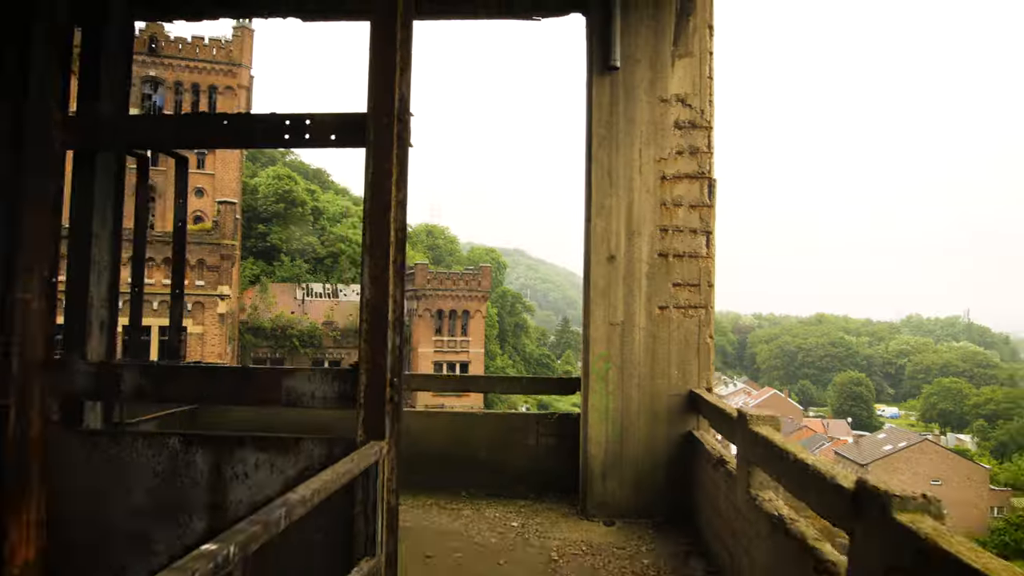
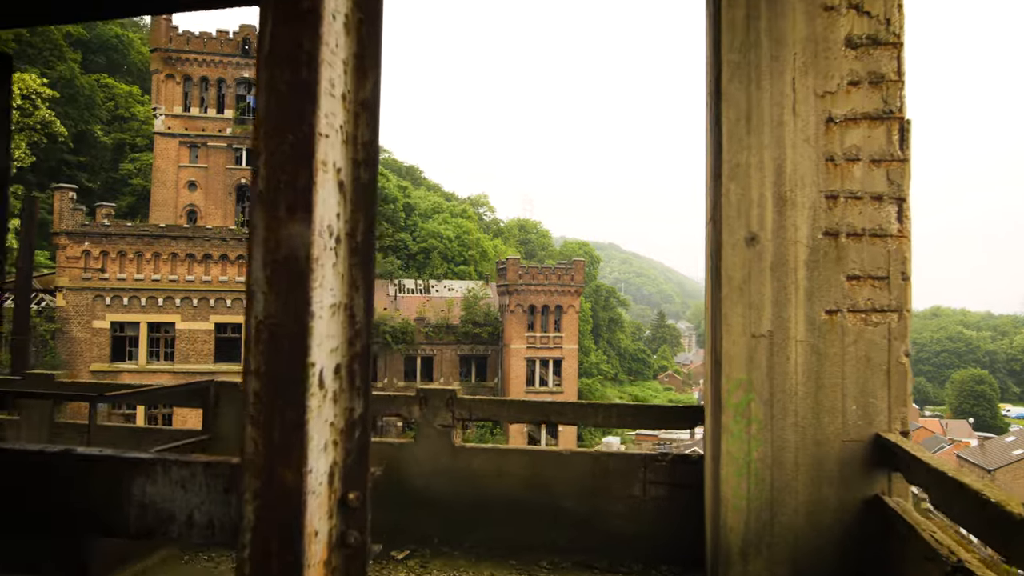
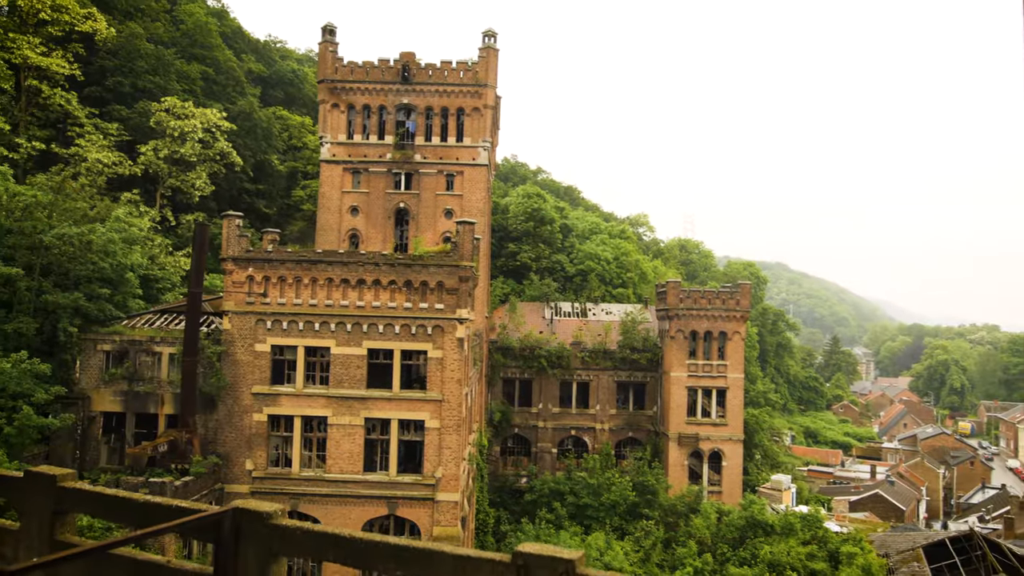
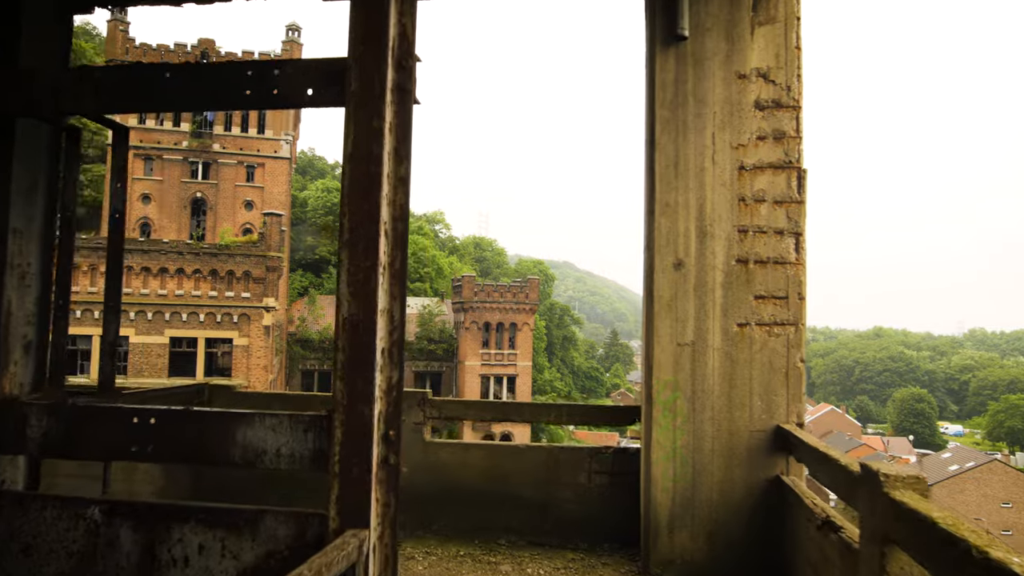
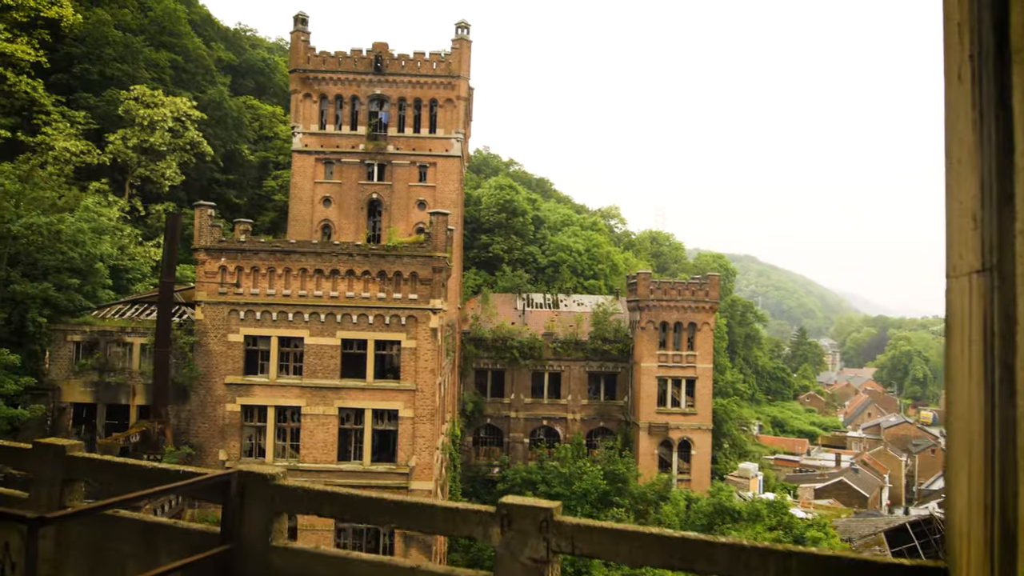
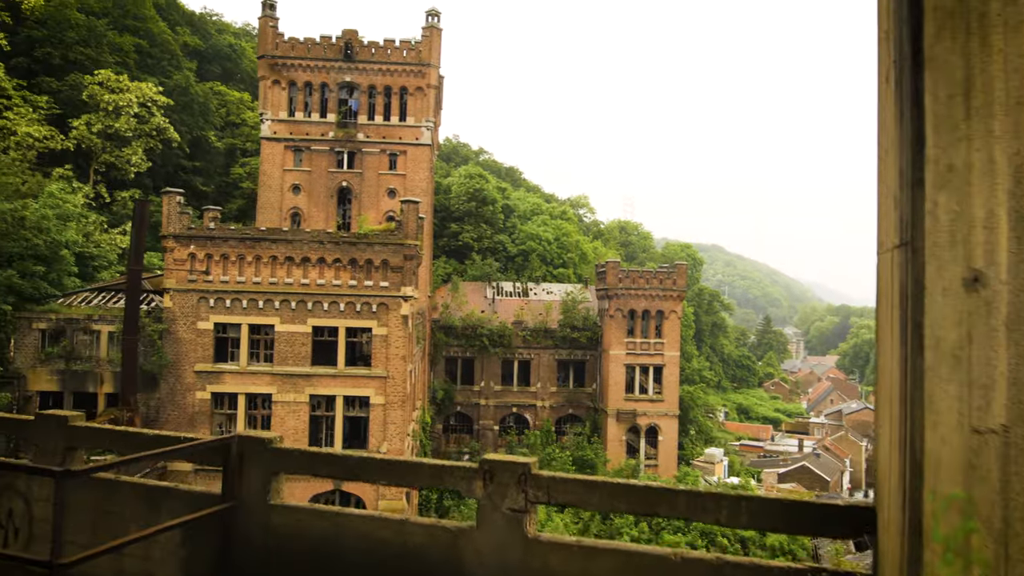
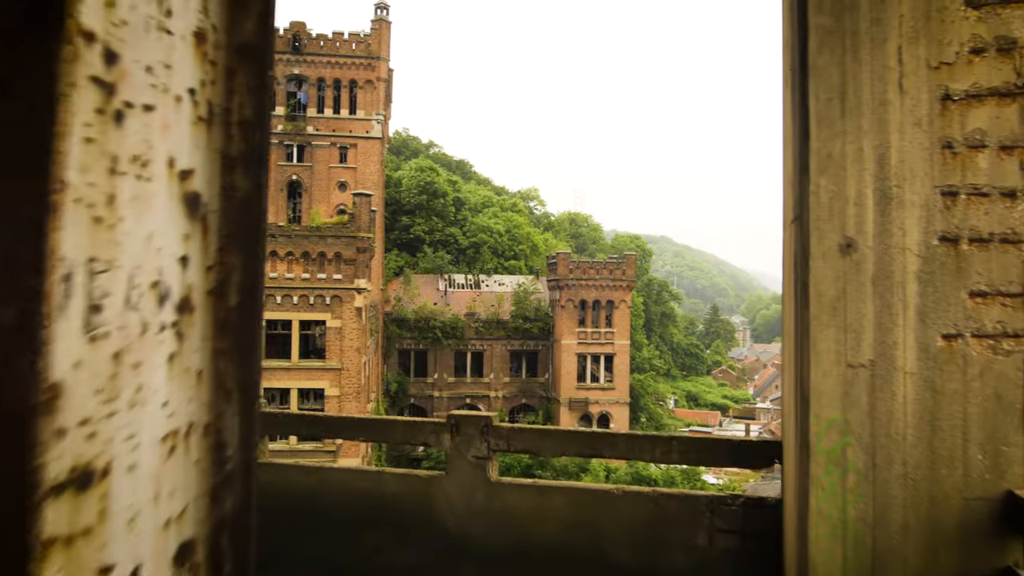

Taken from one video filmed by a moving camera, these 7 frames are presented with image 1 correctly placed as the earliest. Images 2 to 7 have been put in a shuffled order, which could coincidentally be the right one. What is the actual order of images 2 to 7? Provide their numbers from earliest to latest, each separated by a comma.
4, 2, 7, 6, 5, 3
